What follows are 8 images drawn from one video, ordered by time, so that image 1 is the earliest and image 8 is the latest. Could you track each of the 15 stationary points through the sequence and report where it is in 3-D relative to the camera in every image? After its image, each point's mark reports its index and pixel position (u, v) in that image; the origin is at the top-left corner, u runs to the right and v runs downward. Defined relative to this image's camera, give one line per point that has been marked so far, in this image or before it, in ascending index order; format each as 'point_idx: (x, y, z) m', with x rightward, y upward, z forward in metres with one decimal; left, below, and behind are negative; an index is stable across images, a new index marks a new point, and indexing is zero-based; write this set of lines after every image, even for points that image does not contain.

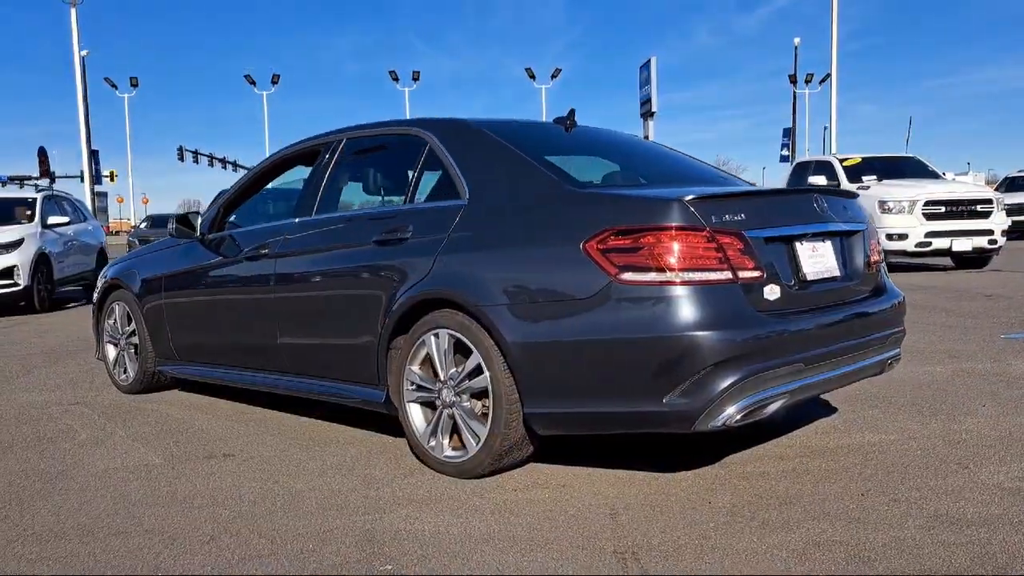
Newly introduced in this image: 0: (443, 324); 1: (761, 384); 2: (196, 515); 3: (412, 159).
0: (-0.3, -0.2, +4.0) m
1: (+0.9, -0.4, +3.4) m
2: (-1.2, -0.9, +3.6) m
3: (-0.5, +0.6, +4.6) m
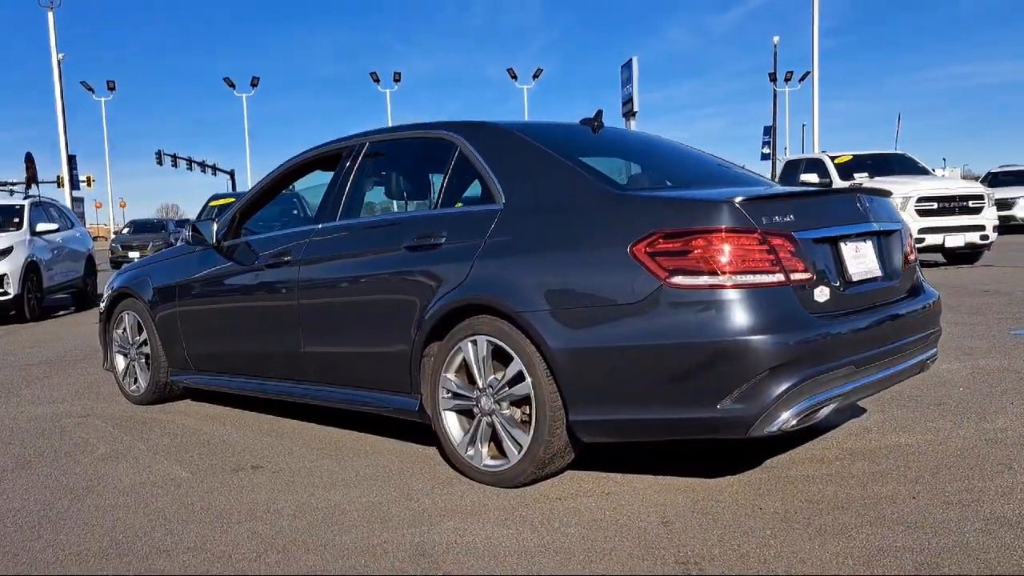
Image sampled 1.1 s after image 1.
0: (-0.1, -0.2, +3.9) m
1: (+1.1, -0.4, +3.4) m
2: (-1.1, -0.9, +3.5) m
3: (-0.3, +0.6, +4.5) m
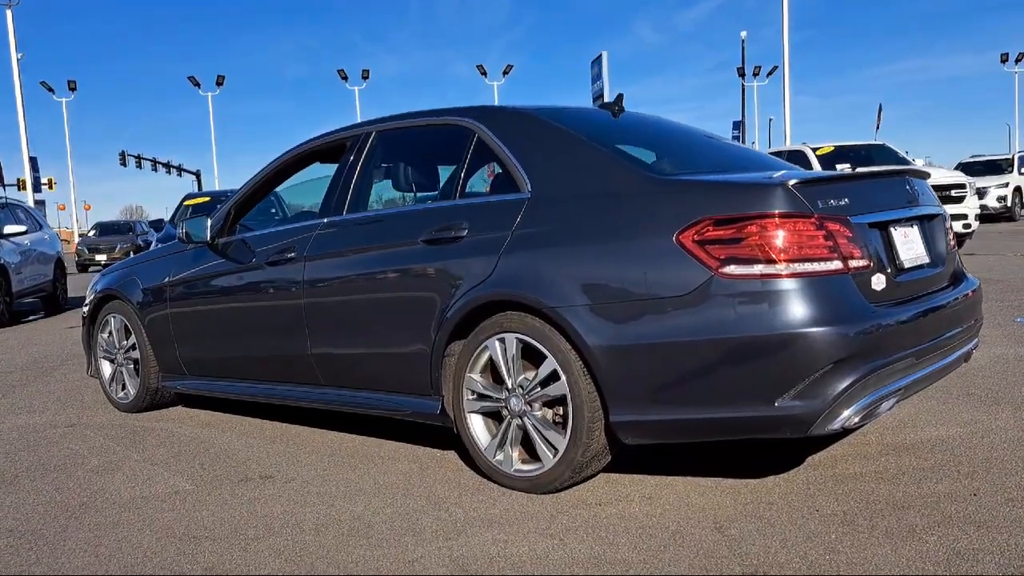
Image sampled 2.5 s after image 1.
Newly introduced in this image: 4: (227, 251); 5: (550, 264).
0: (0.0, -0.2, +3.7) m
1: (+1.3, -0.3, +3.2) m
2: (-0.9, -0.9, +3.3) m
3: (-0.3, +0.6, +4.3) m
4: (-1.6, +0.2, +5.1) m
5: (+0.2, +0.1, +3.6) m
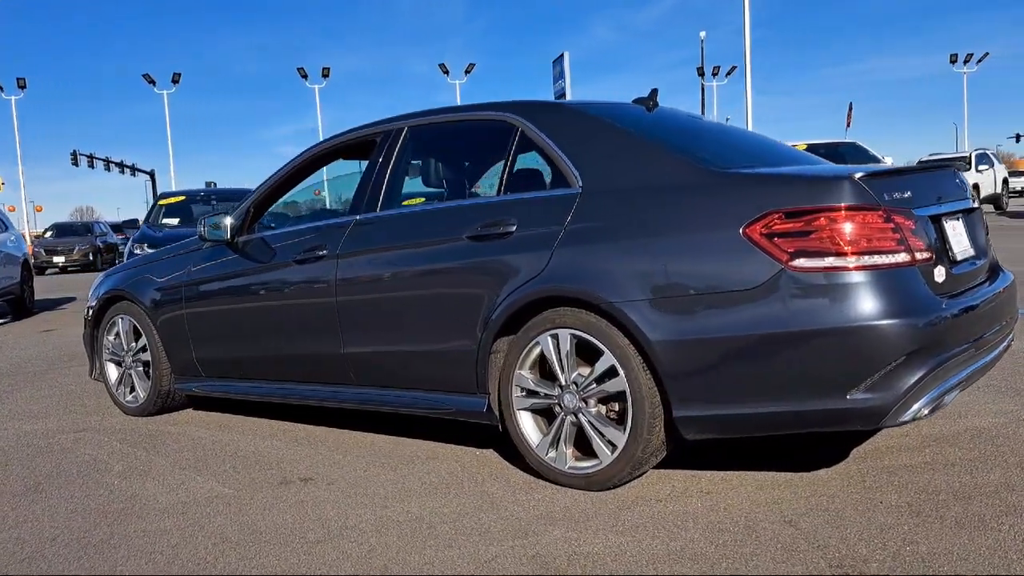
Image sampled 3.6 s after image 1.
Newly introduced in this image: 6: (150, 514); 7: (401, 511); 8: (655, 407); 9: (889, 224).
0: (+0.2, -0.1, +3.7) m
1: (+1.5, -0.3, +3.2) m
2: (-0.7, -0.9, +3.2) m
3: (-0.1, +0.7, +4.2) m
4: (-1.5, +0.2, +5.0) m
5: (+0.4, +0.1, +3.5) m
6: (-1.5, -0.9, +3.8) m
7: (-0.4, -0.9, +3.6) m
8: (+0.5, -0.5, +3.5) m
9: (+1.3, +0.2, +3.2) m
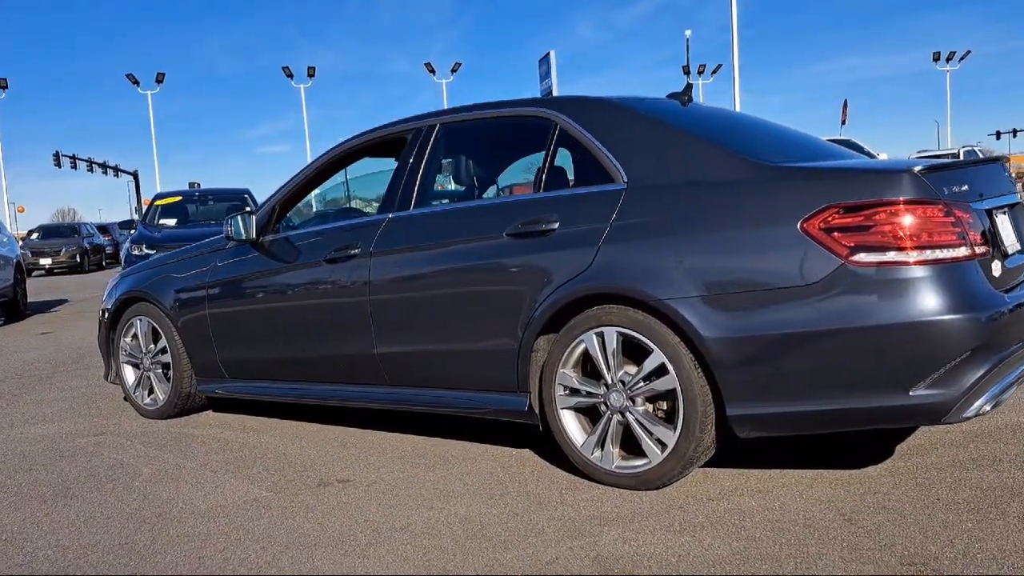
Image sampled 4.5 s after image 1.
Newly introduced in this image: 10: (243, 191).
0: (+0.4, -0.1, +3.6) m
1: (+1.7, -0.3, +3.2) m
2: (-0.5, -0.9, +3.1) m
3: (+0.1, +0.7, +4.2) m
4: (-1.3, +0.2, +5.0) m
5: (+0.6, +0.1, +3.5) m
6: (-1.3, -0.9, +3.7) m
7: (-0.2, -0.9, +3.5) m
8: (+0.7, -0.4, +3.4) m
9: (+1.5, +0.2, +3.1) m
10: (-4.3, +1.5, +14.6) m
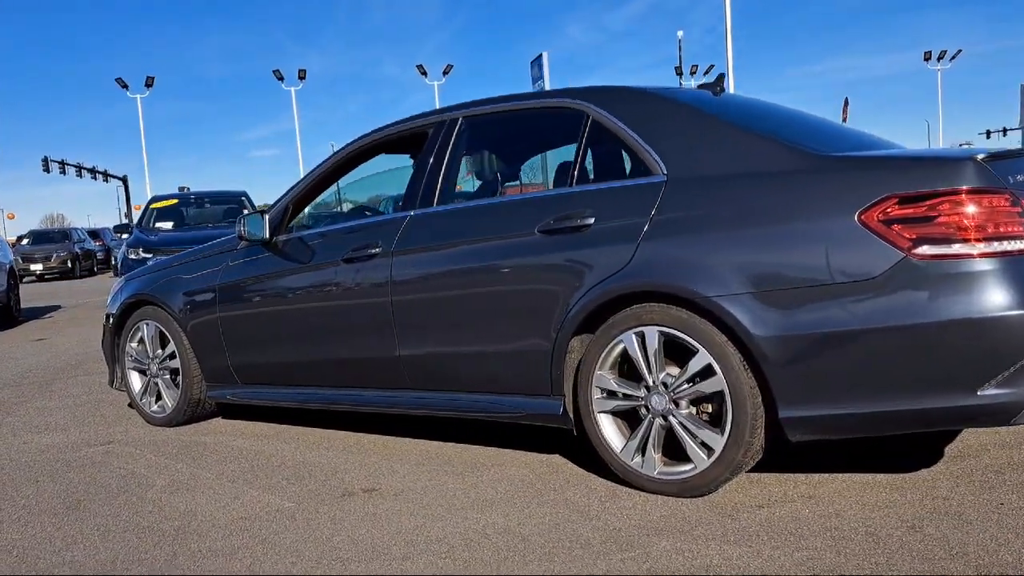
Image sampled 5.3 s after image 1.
0: (+0.5, -0.1, +3.4) m
1: (+1.8, -0.3, +3.0) m
2: (-0.3, -0.9, +2.9) m
3: (+0.2, +0.7, +4.0) m
4: (-1.2, +0.2, +4.8) m
5: (+0.7, +0.1, +3.3) m
6: (-1.1, -0.9, +3.5) m
7: (-0.1, -0.9, +3.3) m
8: (+0.9, -0.4, +3.3) m
9: (+1.6, +0.3, +3.0) m
10: (-4.3, +1.5, +14.4) m
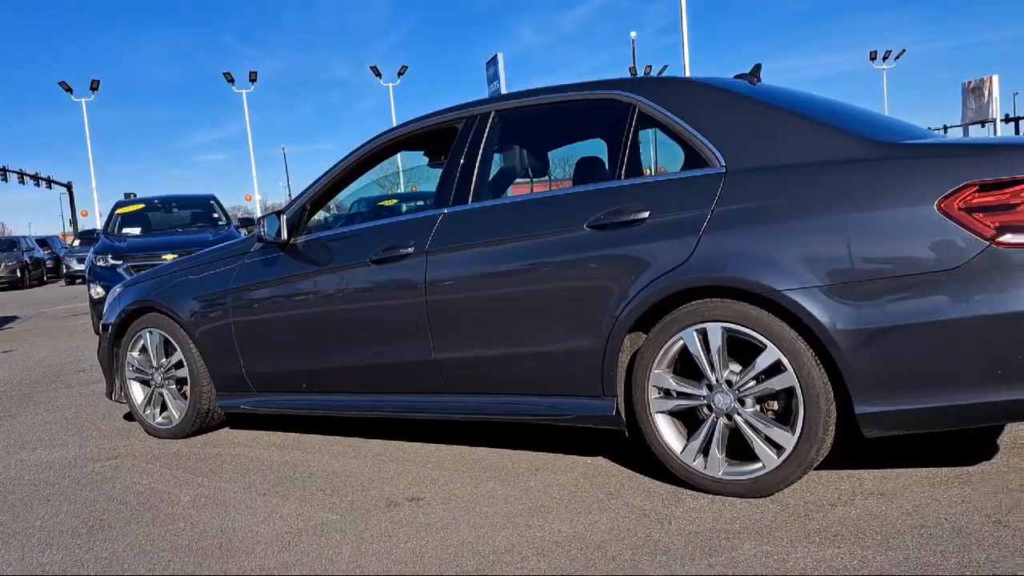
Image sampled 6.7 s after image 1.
0: (+0.7, -0.1, +3.3) m
1: (+2.1, -0.2, +3.0) m
2: (-0.1, -0.9, +2.8) m
3: (+0.4, +0.7, +3.9) m
4: (-1.0, +0.2, +4.6) m
5: (+0.9, +0.2, +3.2) m
6: (-0.9, -0.9, +3.3) m
7: (+0.1, -0.9, +3.2) m
8: (+1.1, -0.4, +3.2) m
9: (+1.9, +0.3, +2.9) m
10: (-4.6, +1.4, +14.0) m
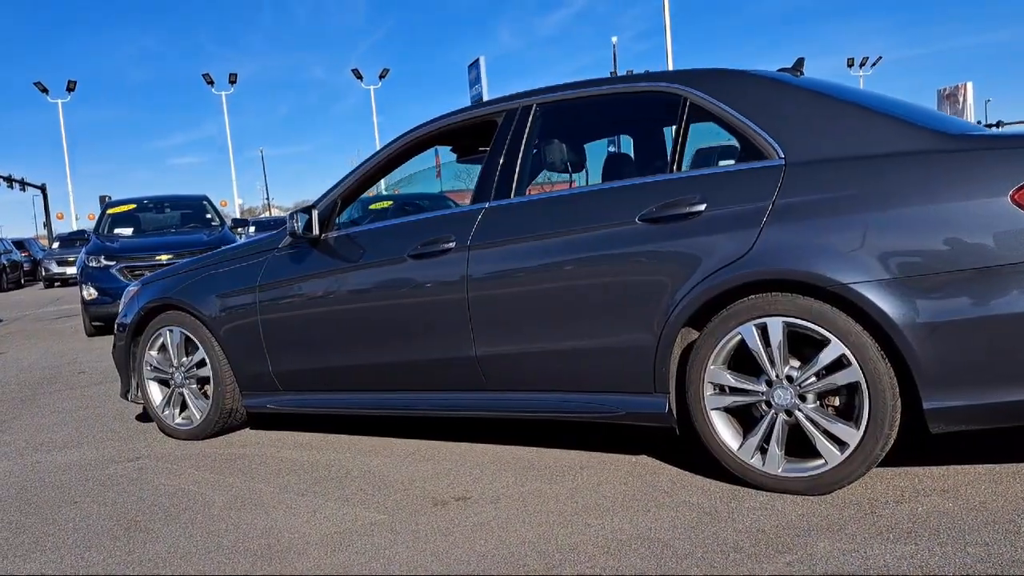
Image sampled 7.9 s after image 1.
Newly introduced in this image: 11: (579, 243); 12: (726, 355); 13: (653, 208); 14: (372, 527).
0: (+1.0, -0.1, +3.3) m
1: (+2.3, -0.2, +3.0) m
2: (+0.2, -0.9, +2.7) m
3: (+0.6, +0.7, +3.8) m
4: (-0.9, +0.2, +4.5) m
5: (+1.1, +0.2, +3.2) m
6: (-0.7, -0.9, +3.2) m
7: (+0.3, -0.8, +3.1) m
8: (+1.3, -0.4, +3.1) m
9: (+2.1, +0.3, +2.9) m
10: (-4.7, +1.4, +13.8) m
11: (+0.3, +0.2, +3.7) m
12: (+0.8, -0.2, +3.4) m
13: (+0.5, +0.3, +3.6) m
14: (-0.5, -0.9, +3.4) m
